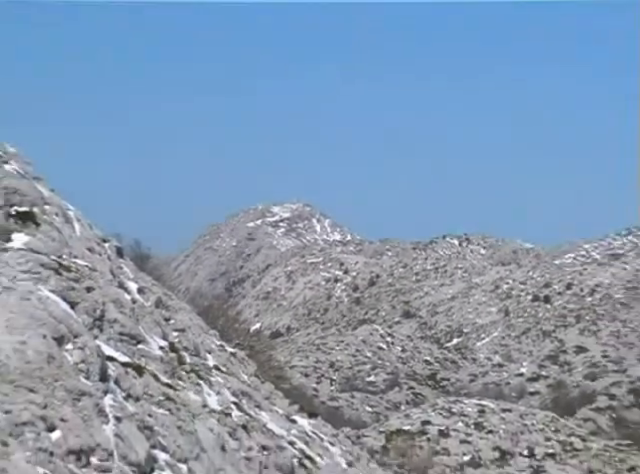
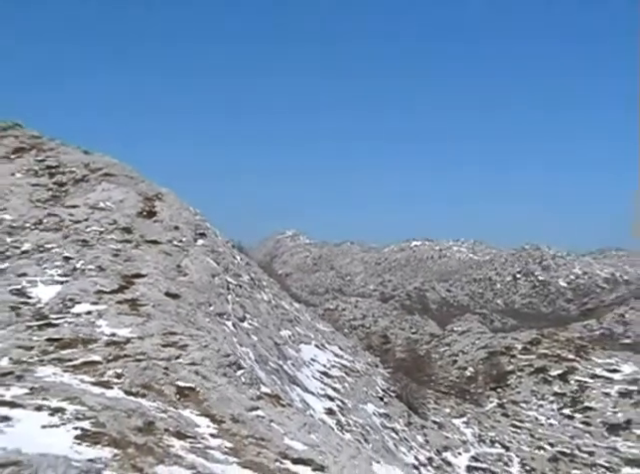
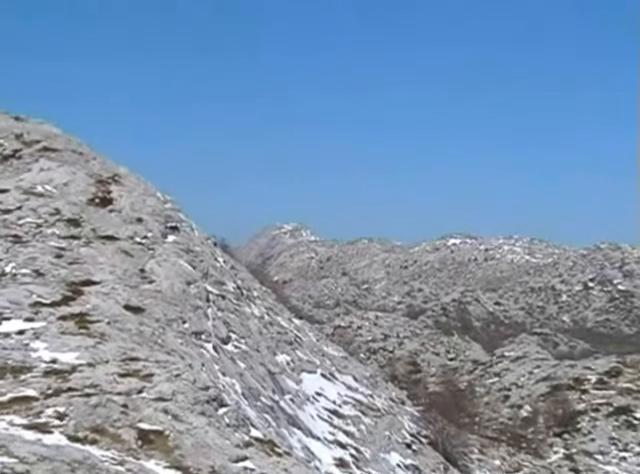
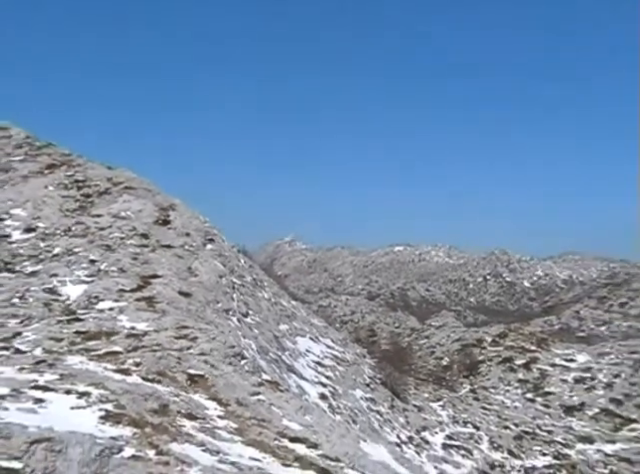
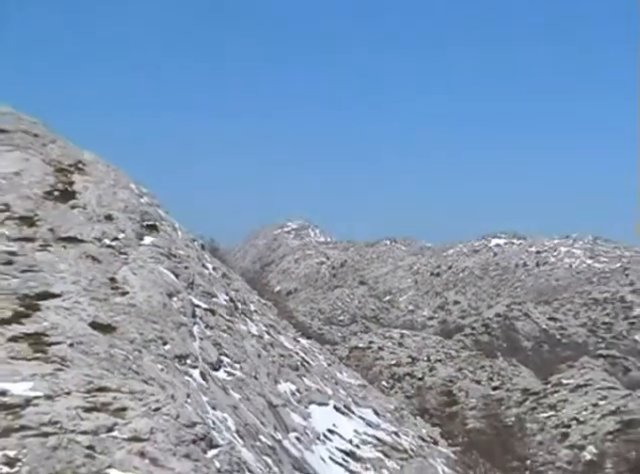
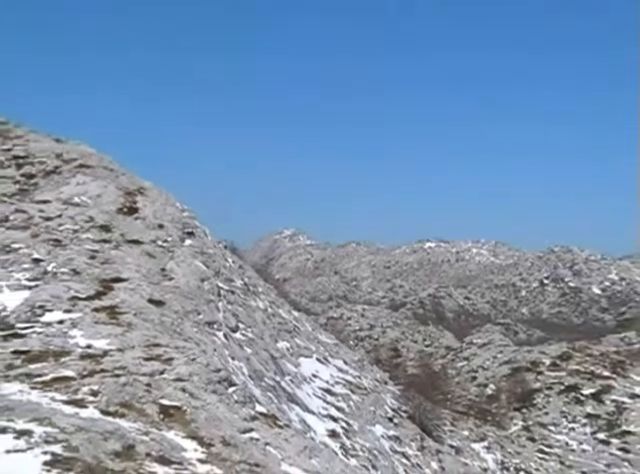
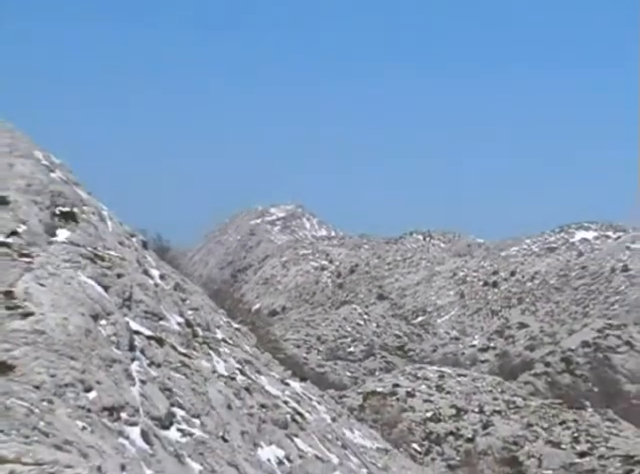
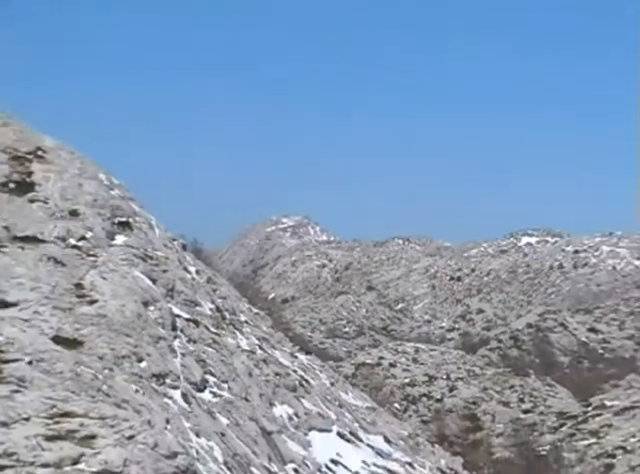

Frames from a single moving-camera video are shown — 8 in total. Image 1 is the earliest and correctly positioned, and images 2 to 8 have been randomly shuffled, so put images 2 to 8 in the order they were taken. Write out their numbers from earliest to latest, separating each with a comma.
7, 8, 5, 3, 6, 2, 4
